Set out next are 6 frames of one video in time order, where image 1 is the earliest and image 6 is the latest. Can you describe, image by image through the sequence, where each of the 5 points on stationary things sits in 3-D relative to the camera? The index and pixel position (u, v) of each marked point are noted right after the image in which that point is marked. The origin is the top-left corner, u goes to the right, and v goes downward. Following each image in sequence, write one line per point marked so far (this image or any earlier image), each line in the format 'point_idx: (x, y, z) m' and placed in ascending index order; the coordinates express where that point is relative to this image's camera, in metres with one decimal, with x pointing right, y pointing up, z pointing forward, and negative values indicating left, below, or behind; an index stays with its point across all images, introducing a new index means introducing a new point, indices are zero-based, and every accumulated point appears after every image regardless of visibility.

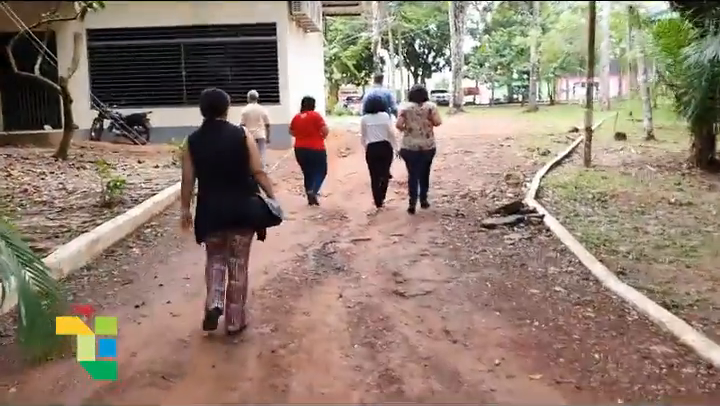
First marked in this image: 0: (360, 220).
0: (0.0, -0.2, +9.1) m
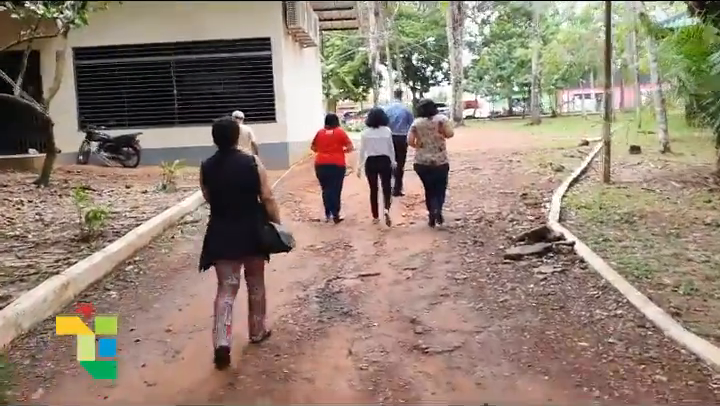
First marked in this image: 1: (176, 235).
0: (+0.1, -0.5, +8.2) m
1: (-2.4, -0.4, +9.1) m
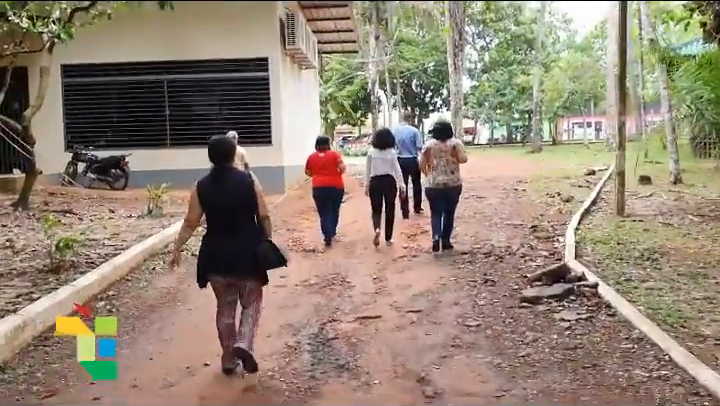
0: (+0.1, -0.9, +7.4) m
1: (-2.4, -0.8, +8.3) m
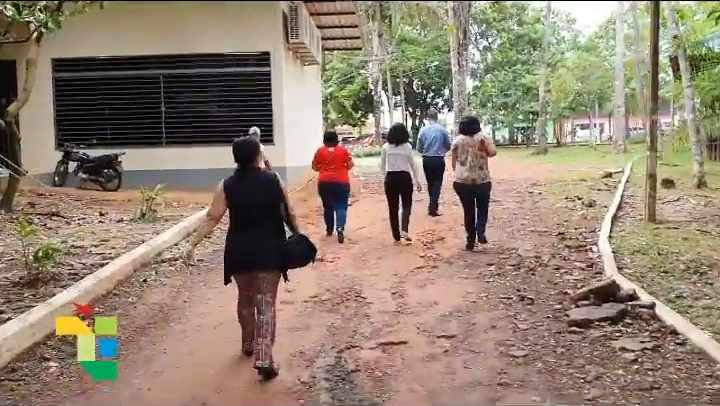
0: (+0.2, -0.9, +6.6) m
1: (-2.3, -0.8, +7.5) m
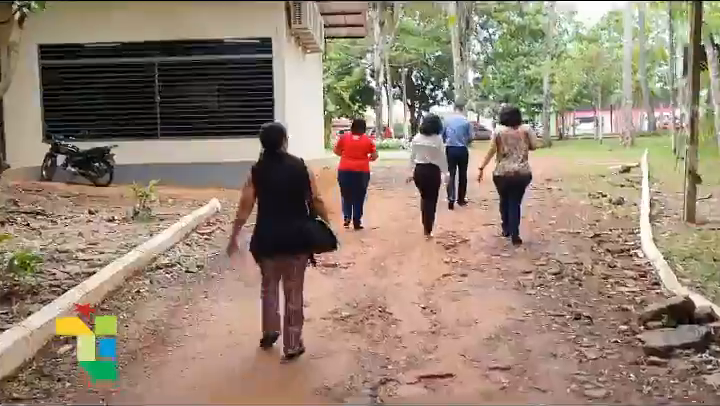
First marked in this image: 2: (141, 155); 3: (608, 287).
0: (+0.5, -1.0, +5.7) m
1: (-2.1, -0.8, +6.5) m
2: (-4.2, +0.9, +13.4) m
3: (+2.3, -0.8, +6.4) m
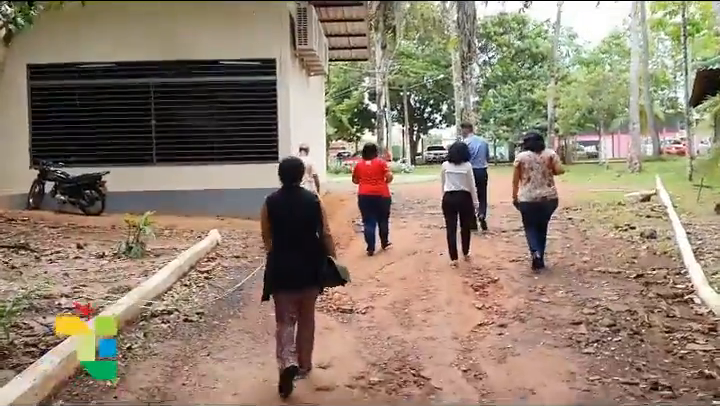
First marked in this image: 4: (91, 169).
0: (+0.7, -1.3, +4.8) m
1: (-1.8, -1.1, +5.6) m
2: (-4.1, +0.4, +12.5) m
3: (+2.5, -1.1, +5.5) m
4: (-4.9, +0.6, +12.6) m
